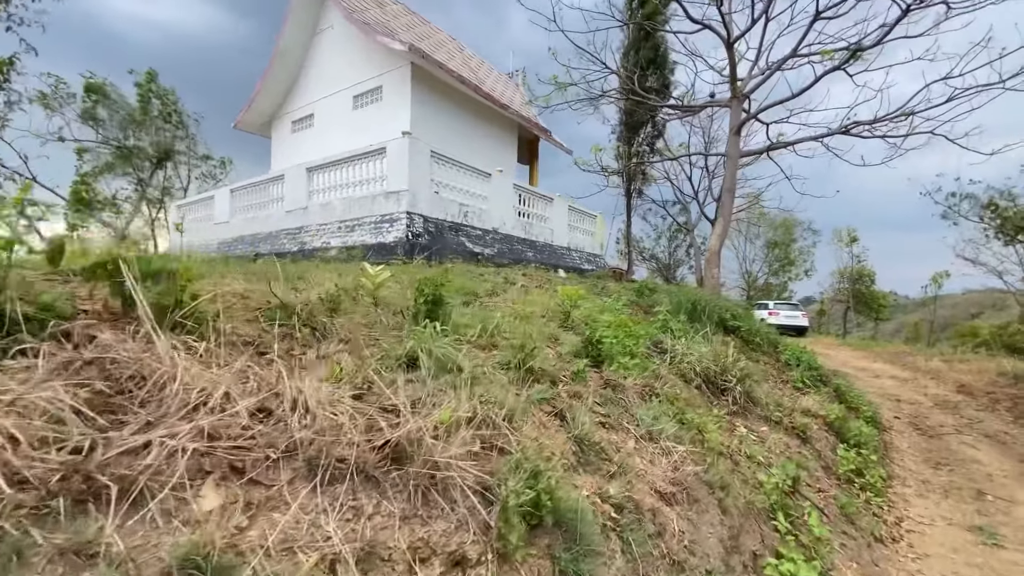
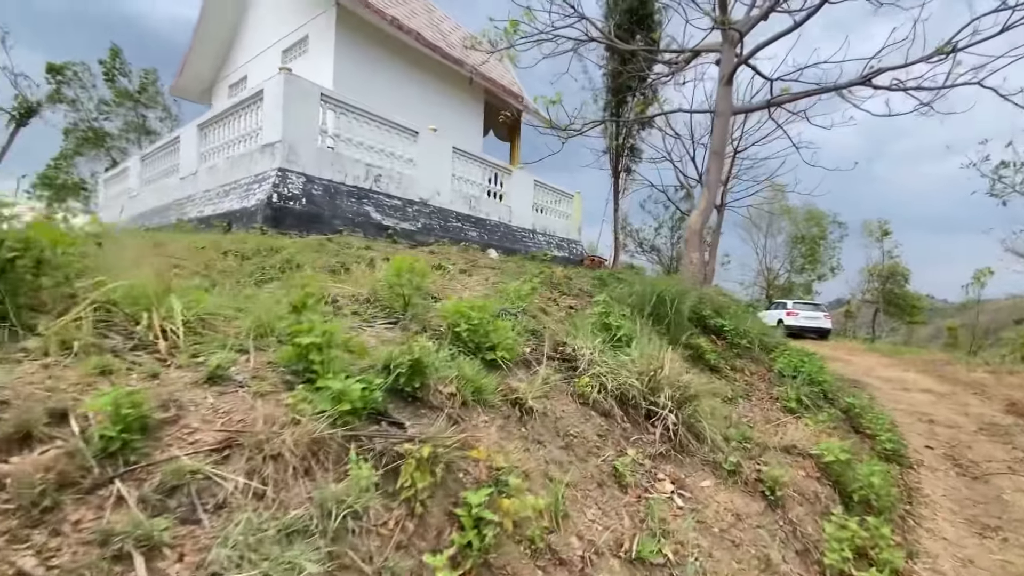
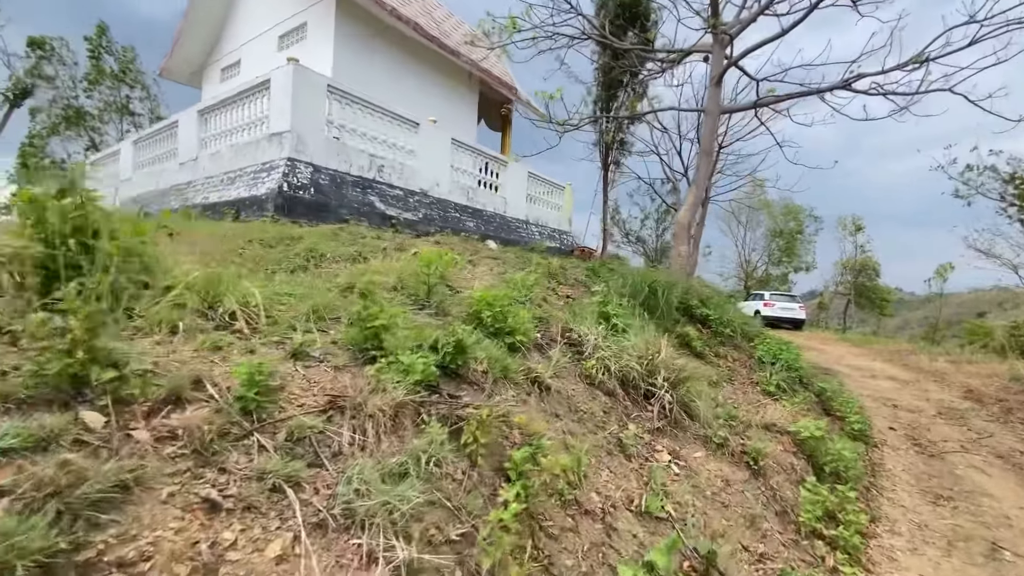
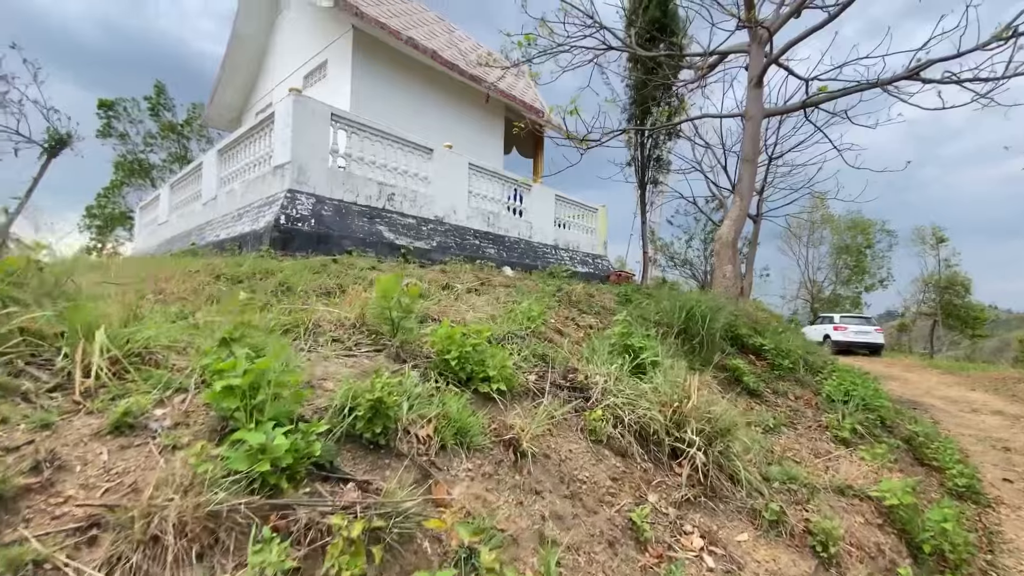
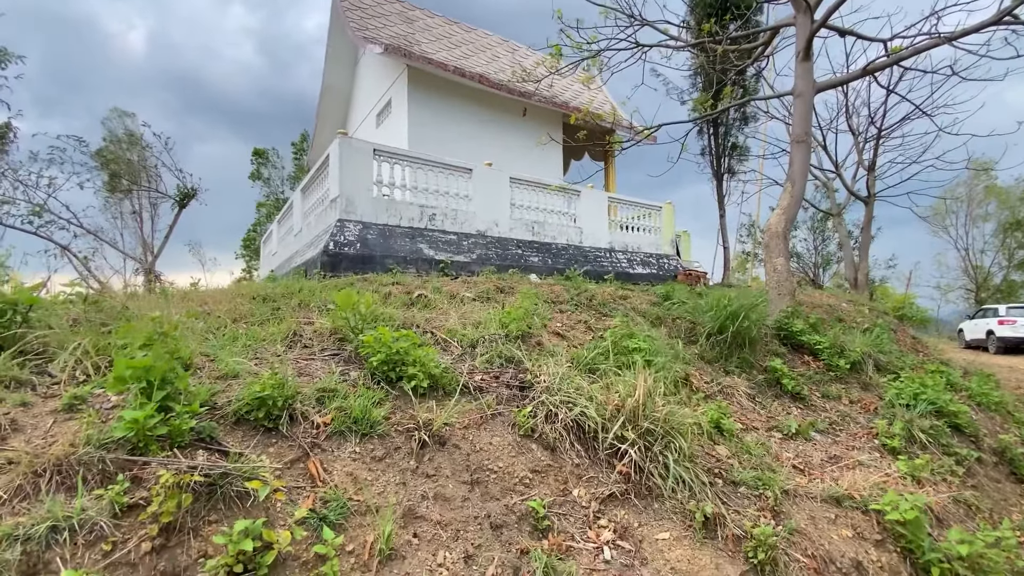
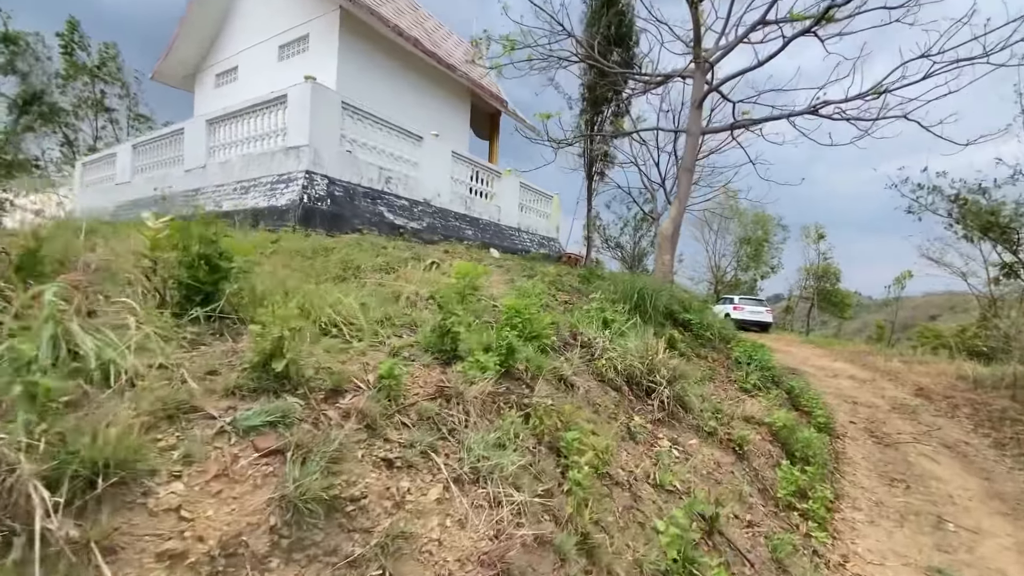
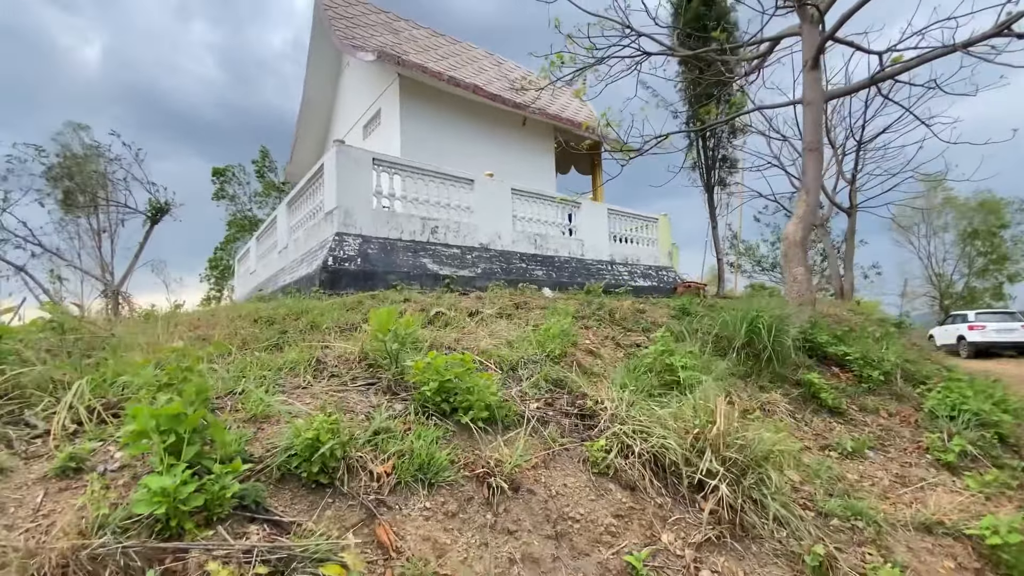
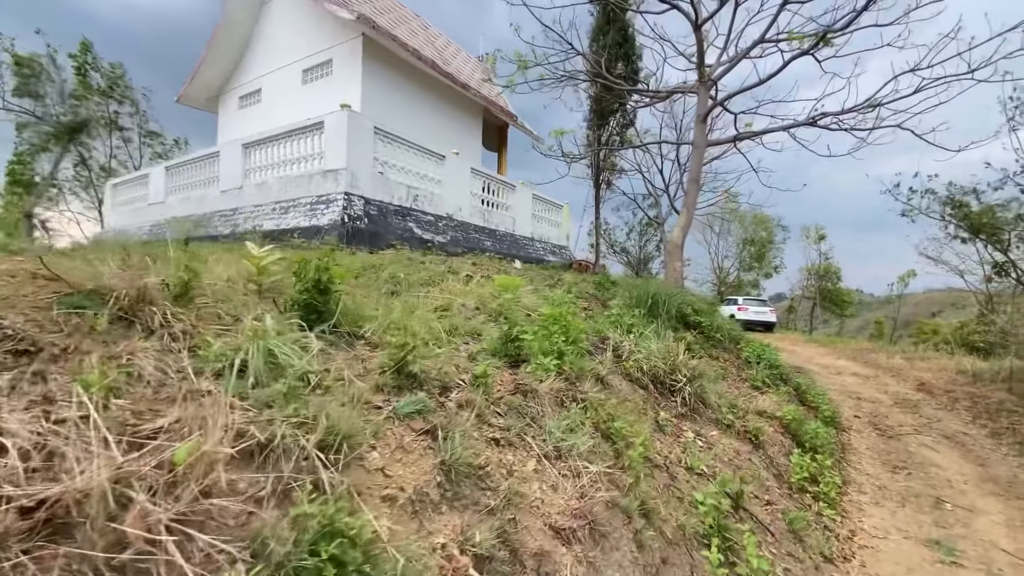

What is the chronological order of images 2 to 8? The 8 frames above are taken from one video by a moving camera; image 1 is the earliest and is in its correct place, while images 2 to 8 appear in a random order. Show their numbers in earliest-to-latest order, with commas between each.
8, 6, 3, 2, 4, 7, 5
